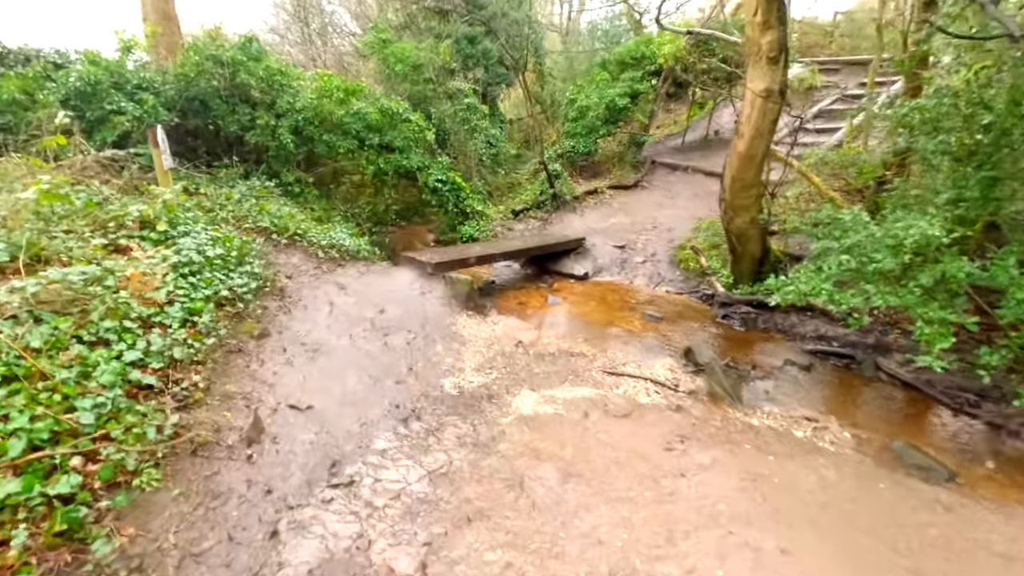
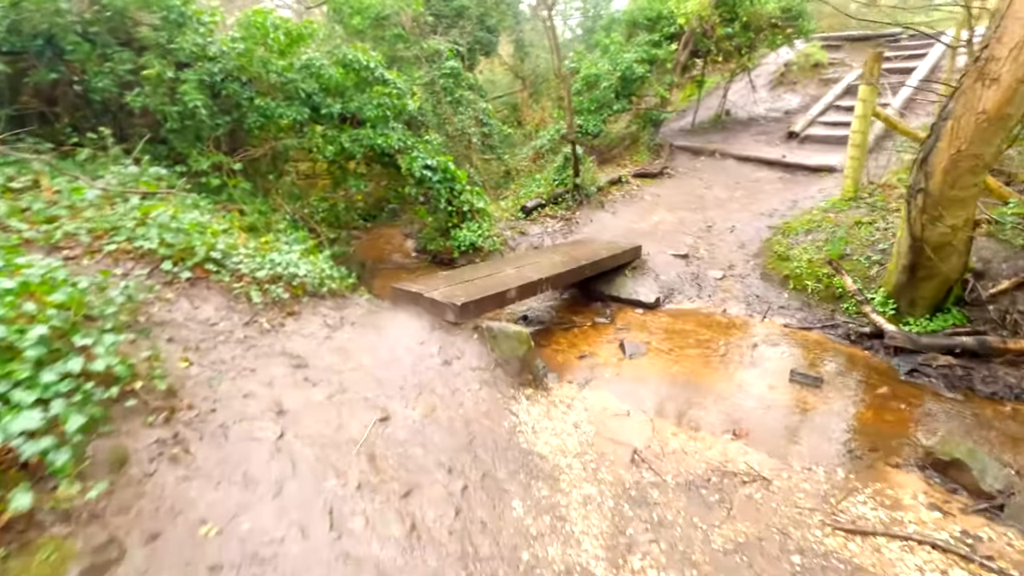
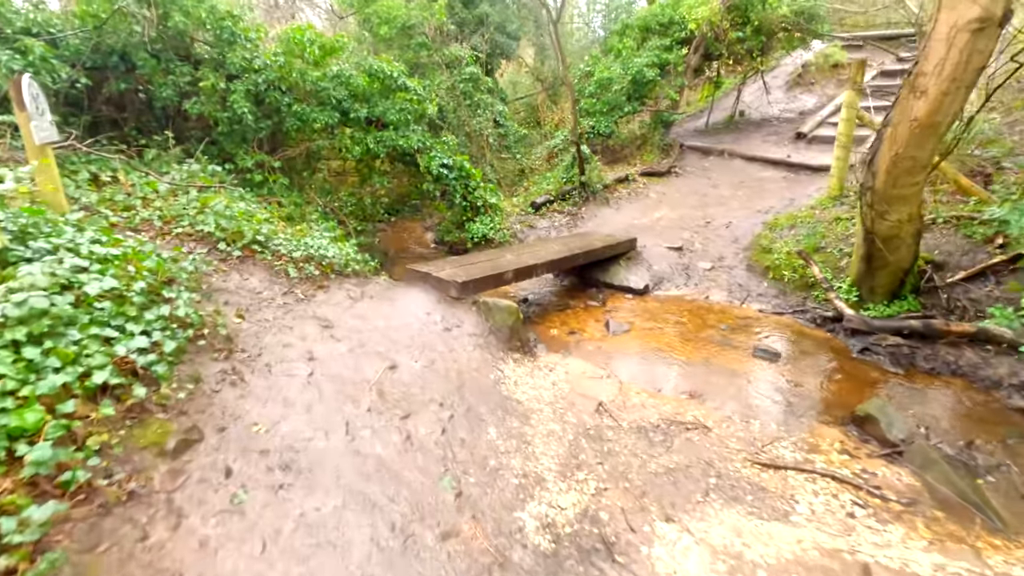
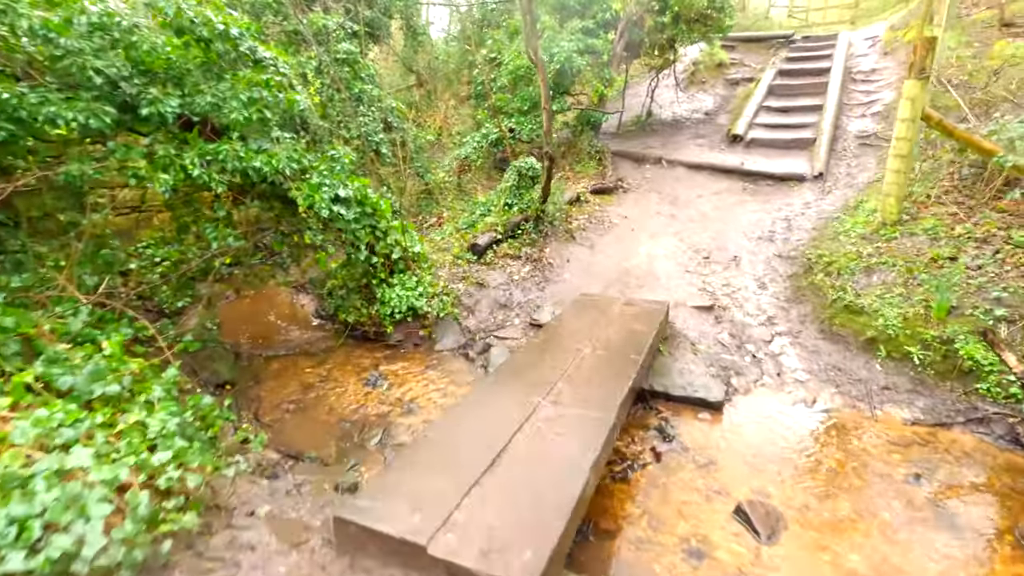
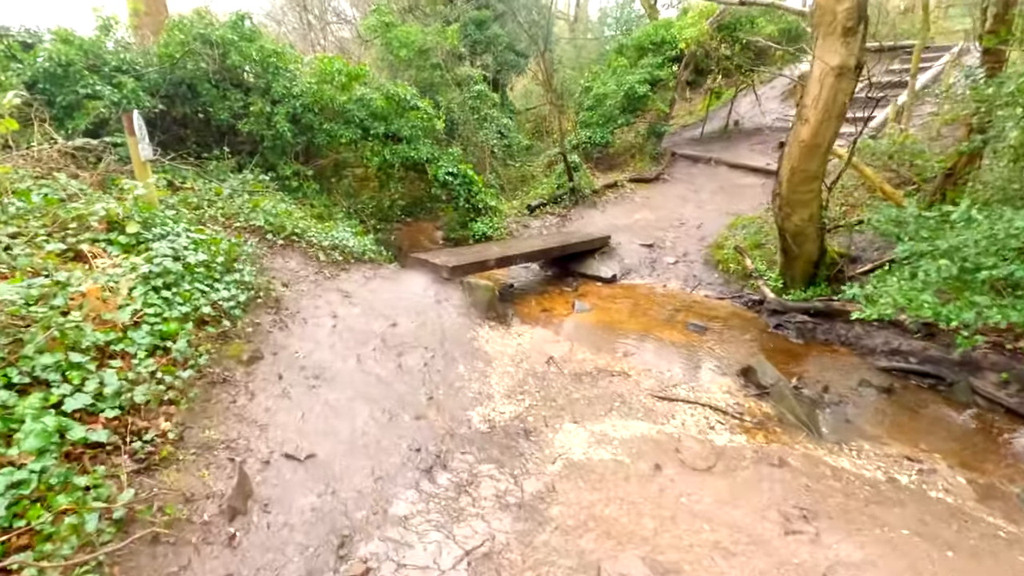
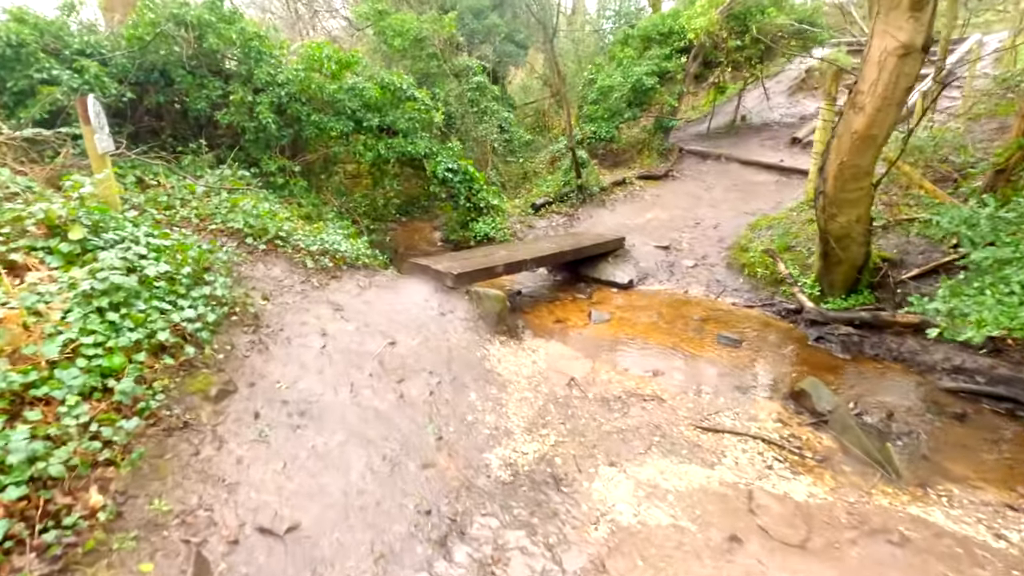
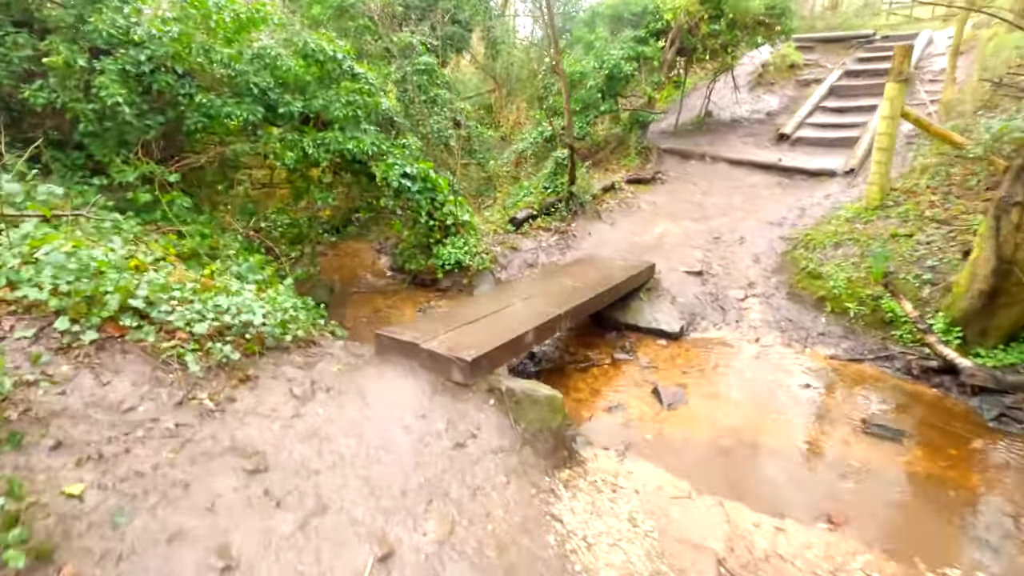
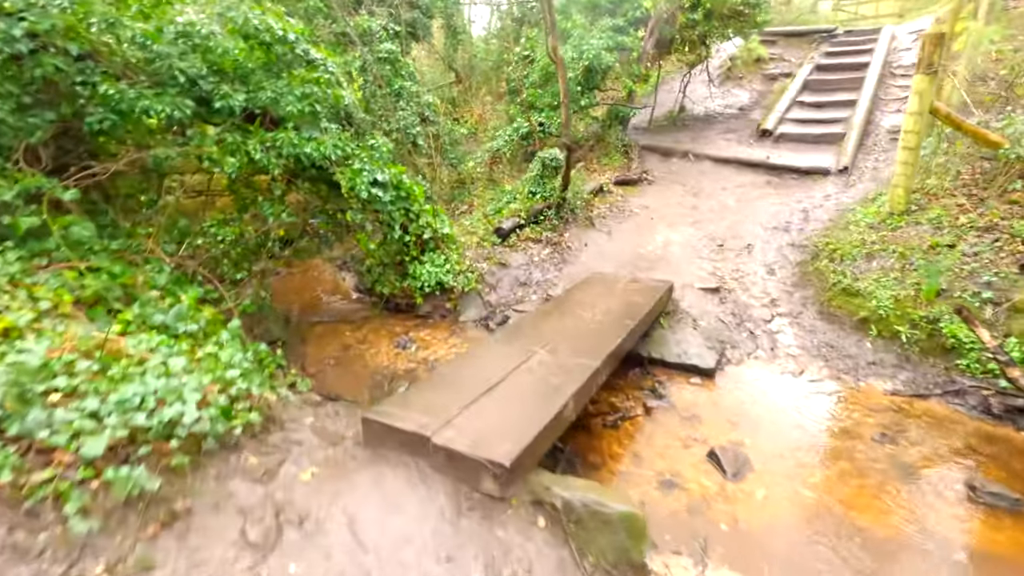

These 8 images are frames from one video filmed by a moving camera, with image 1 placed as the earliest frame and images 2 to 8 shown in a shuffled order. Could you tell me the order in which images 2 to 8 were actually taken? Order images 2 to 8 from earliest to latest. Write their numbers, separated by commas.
5, 6, 3, 2, 7, 8, 4
